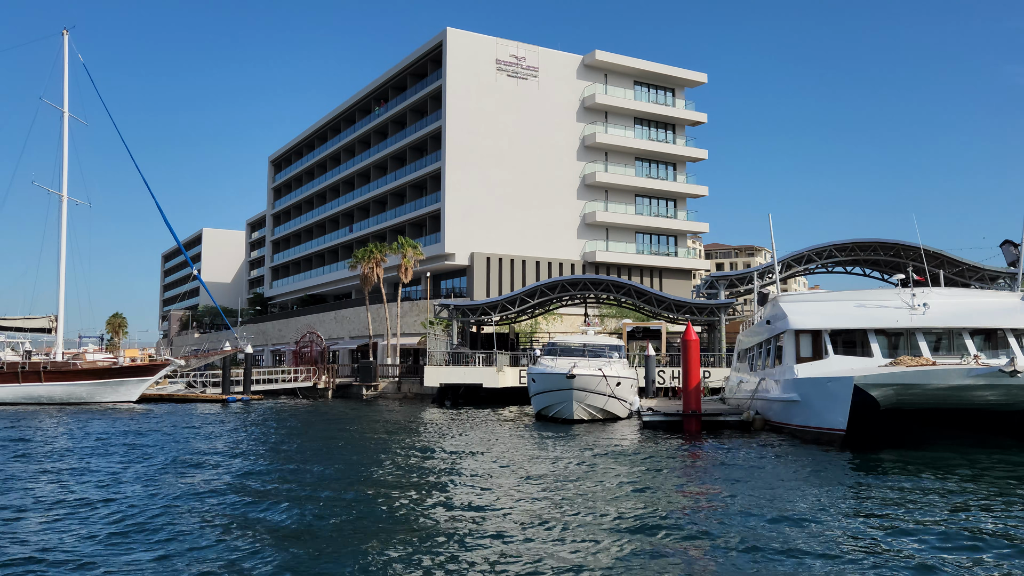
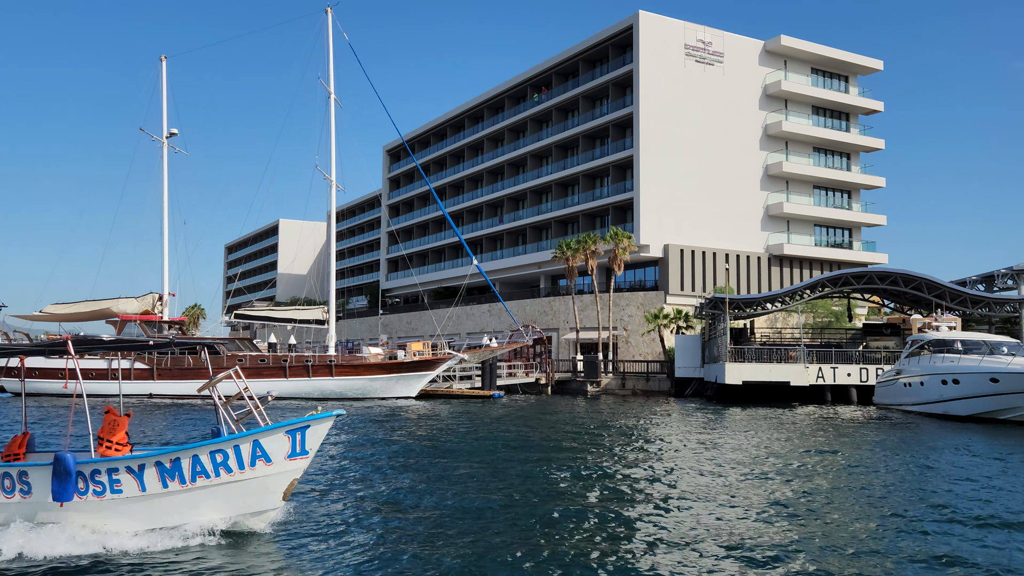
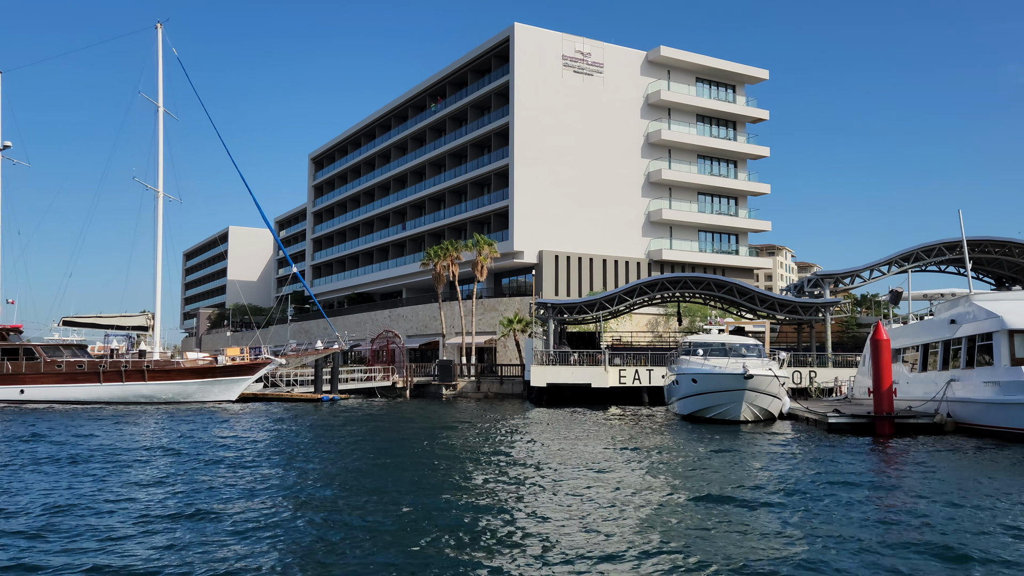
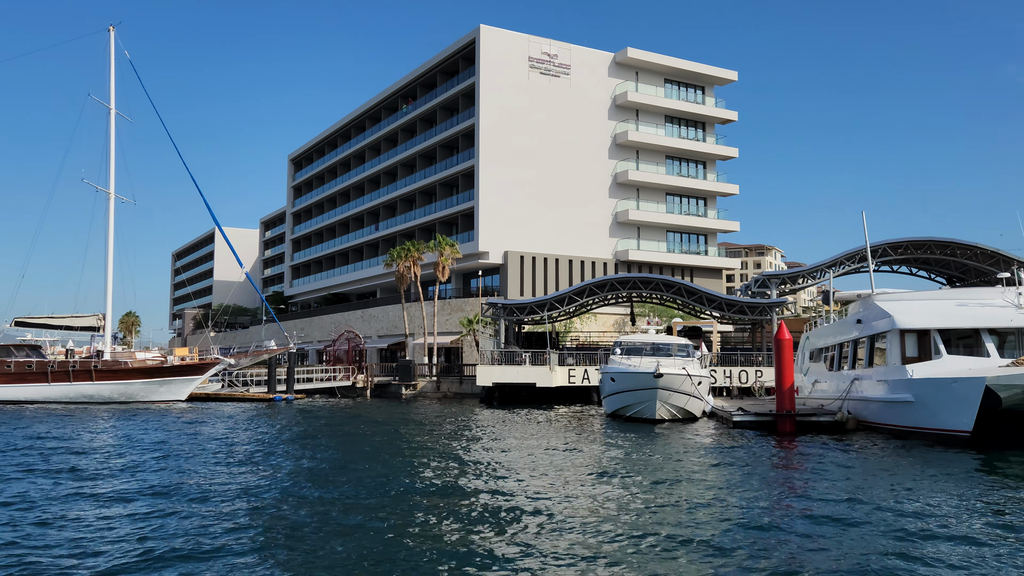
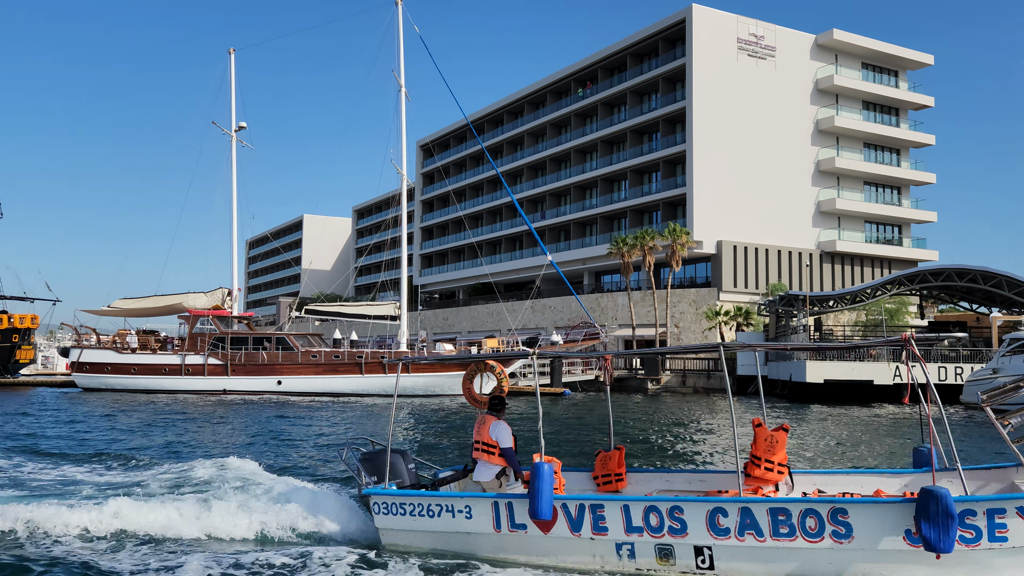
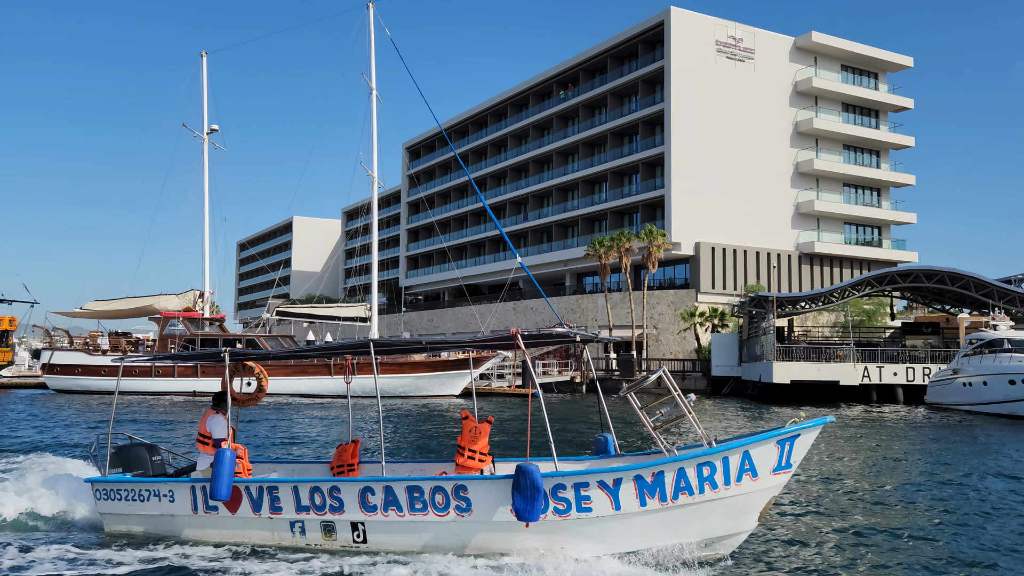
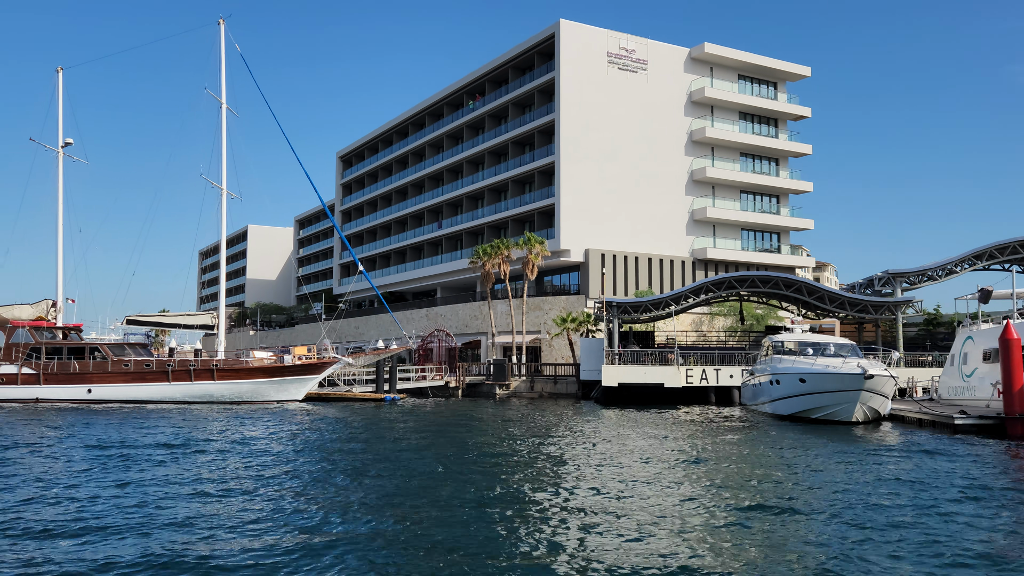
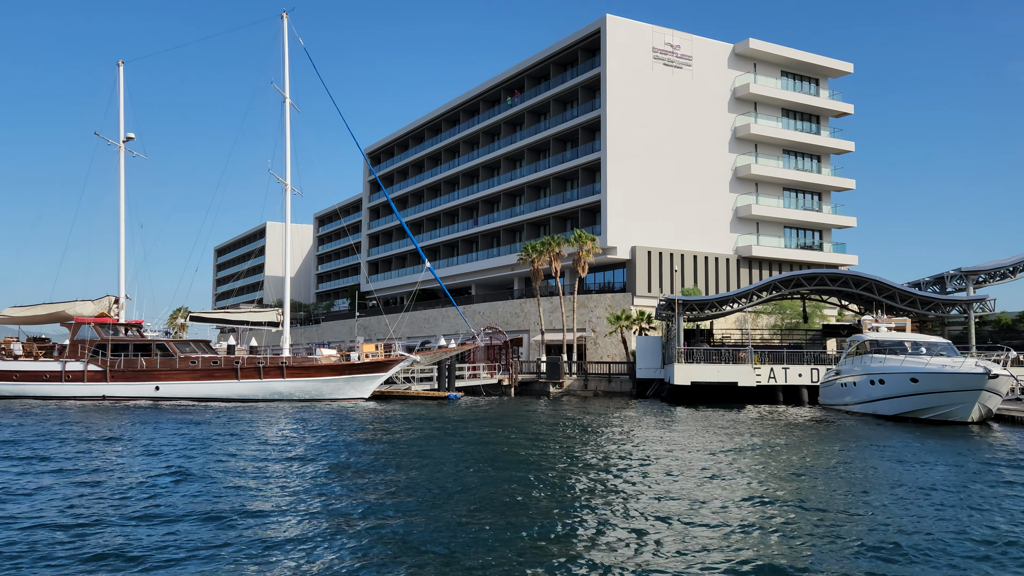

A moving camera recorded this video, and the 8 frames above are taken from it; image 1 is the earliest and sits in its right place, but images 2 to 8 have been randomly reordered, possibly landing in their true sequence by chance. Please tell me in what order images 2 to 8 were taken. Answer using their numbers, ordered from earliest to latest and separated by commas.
4, 3, 7, 8, 2, 6, 5
